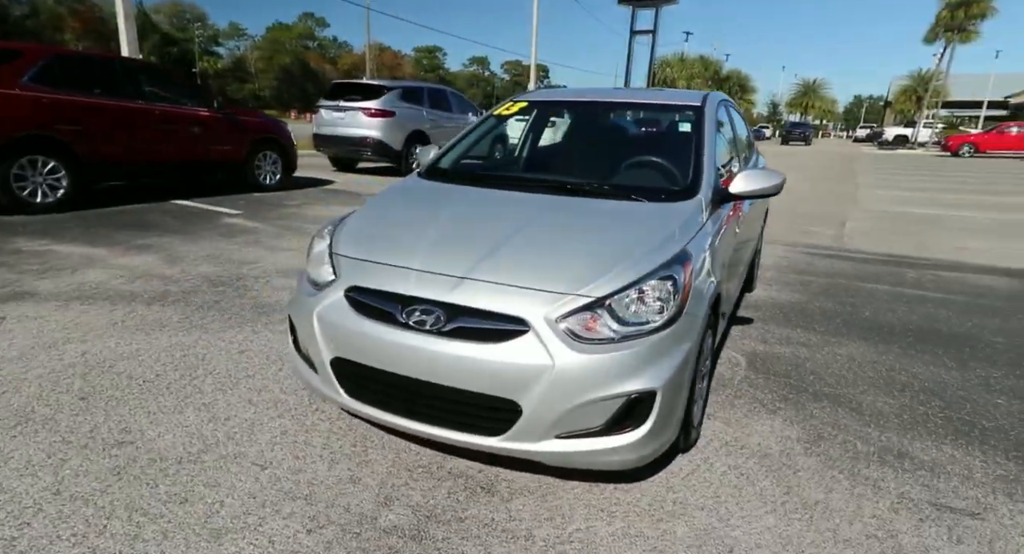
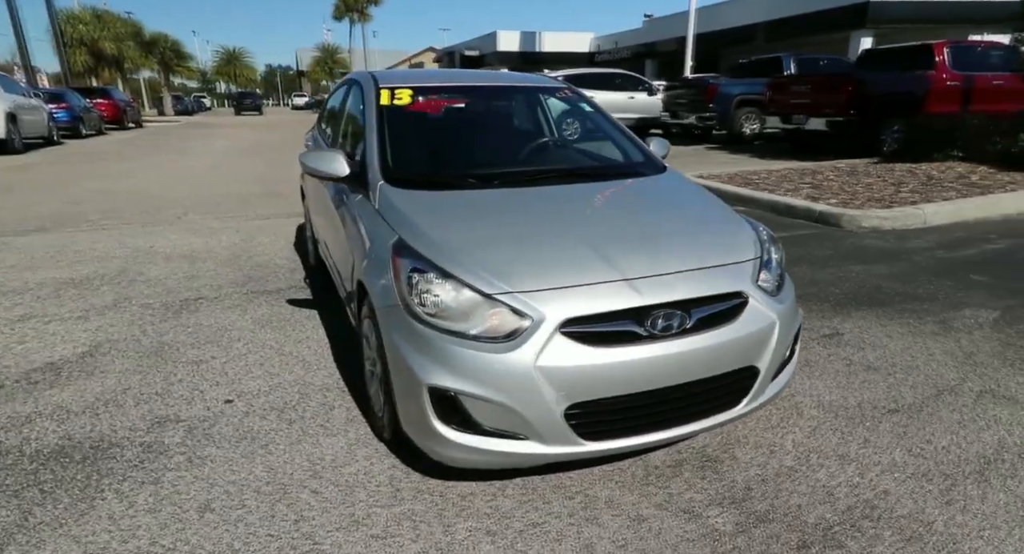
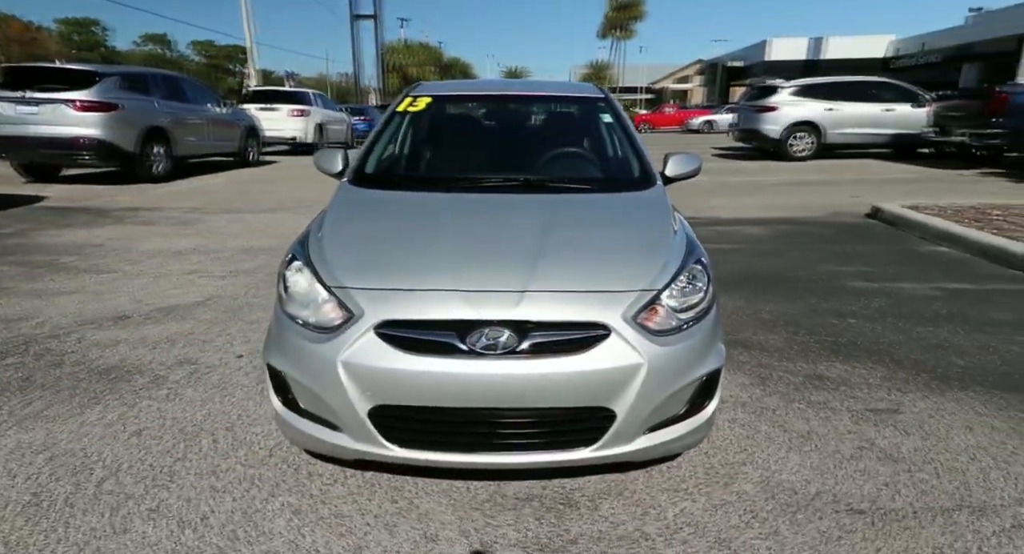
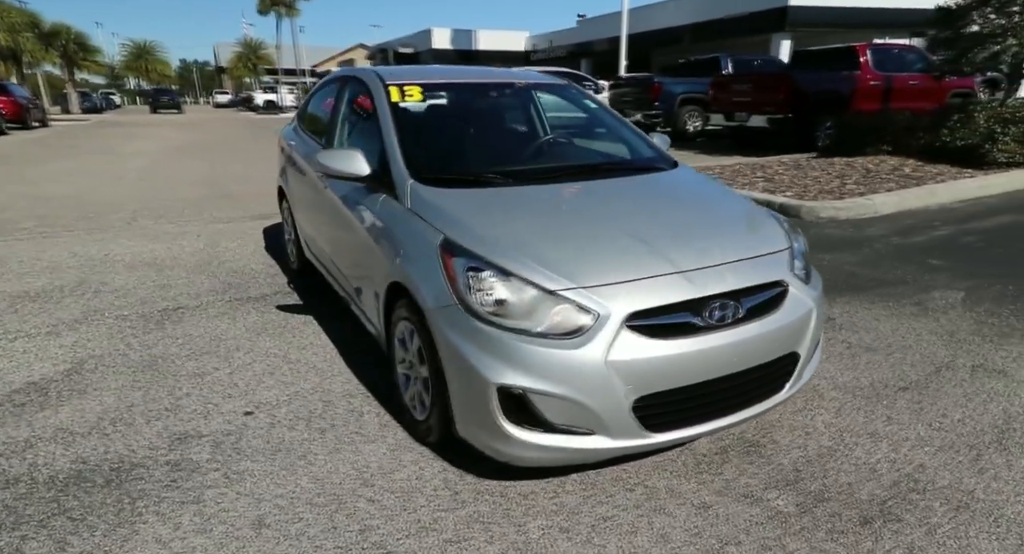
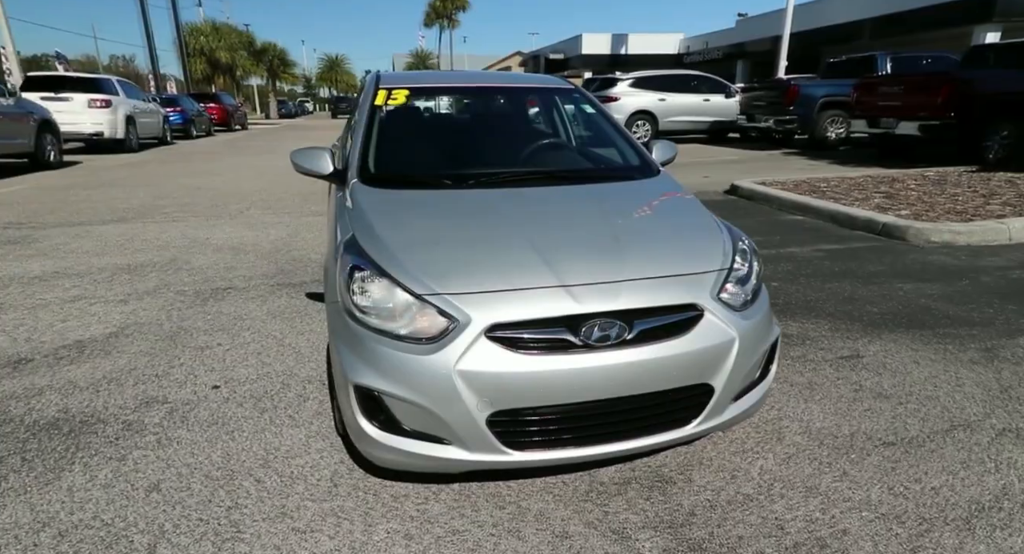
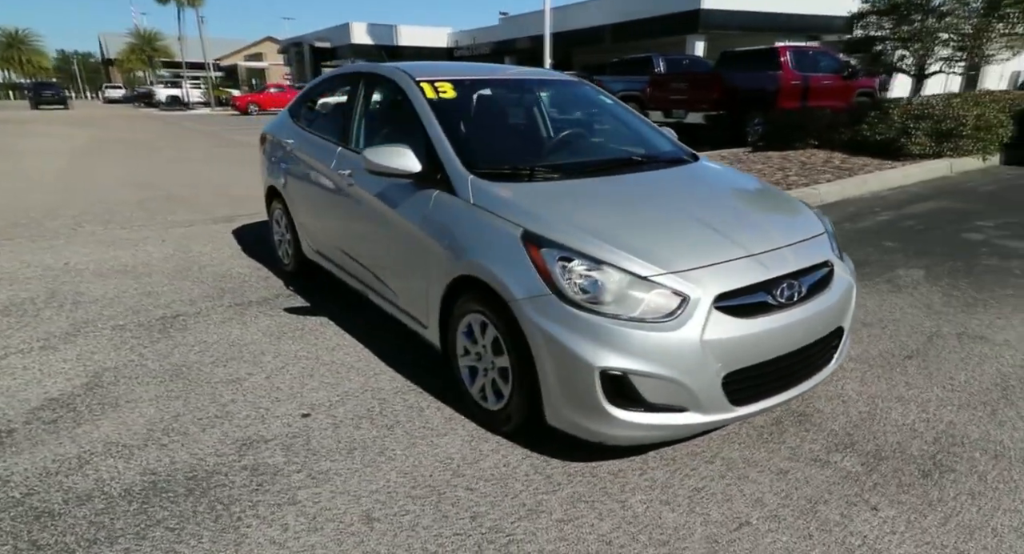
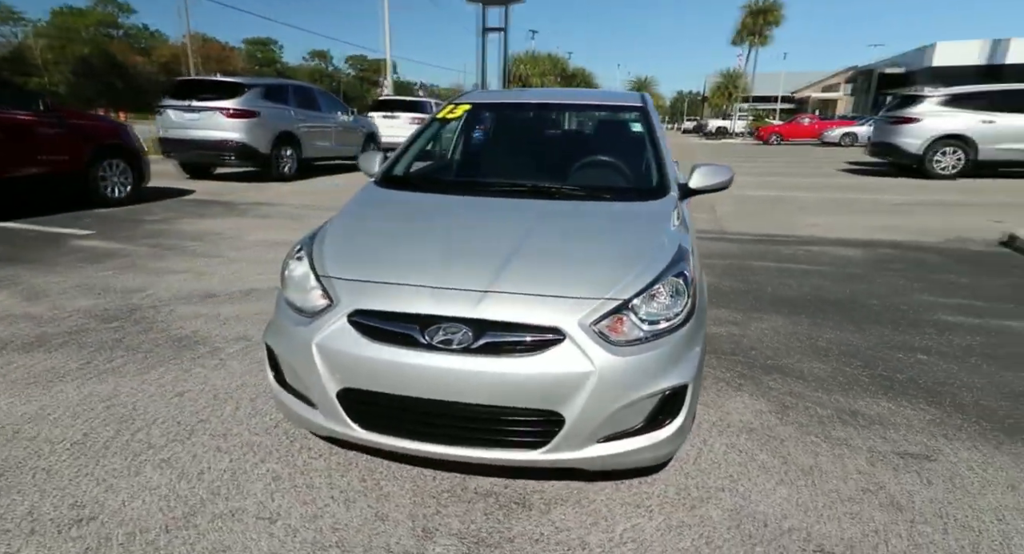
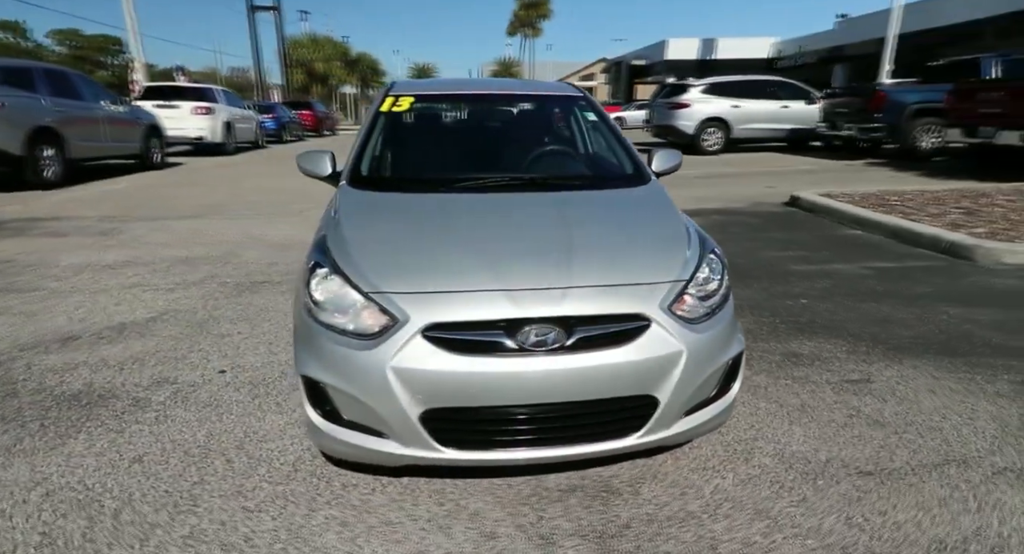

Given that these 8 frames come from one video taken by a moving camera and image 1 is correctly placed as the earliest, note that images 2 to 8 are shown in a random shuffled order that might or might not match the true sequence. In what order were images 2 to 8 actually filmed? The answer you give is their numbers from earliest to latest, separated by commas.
7, 3, 8, 5, 2, 4, 6
